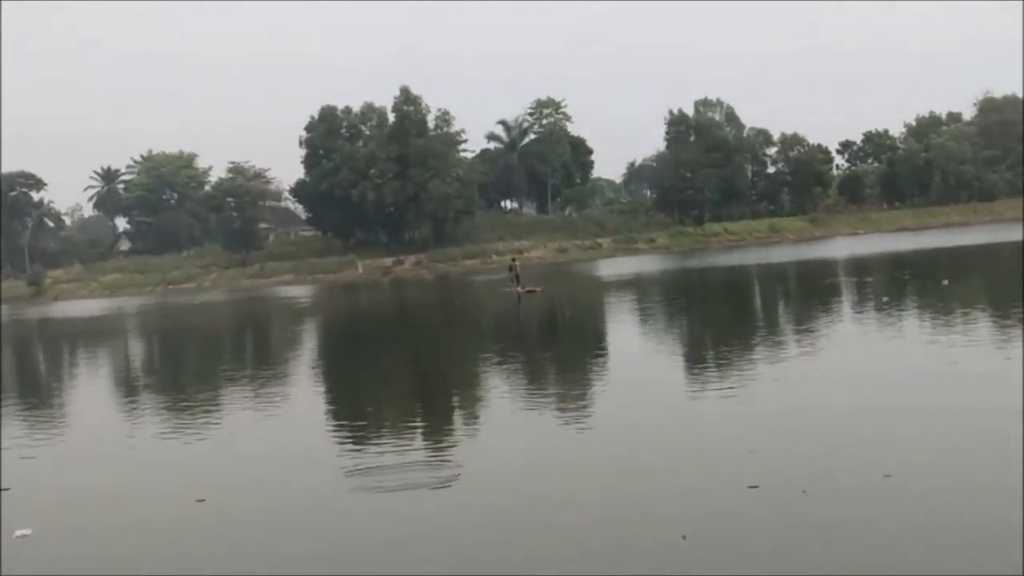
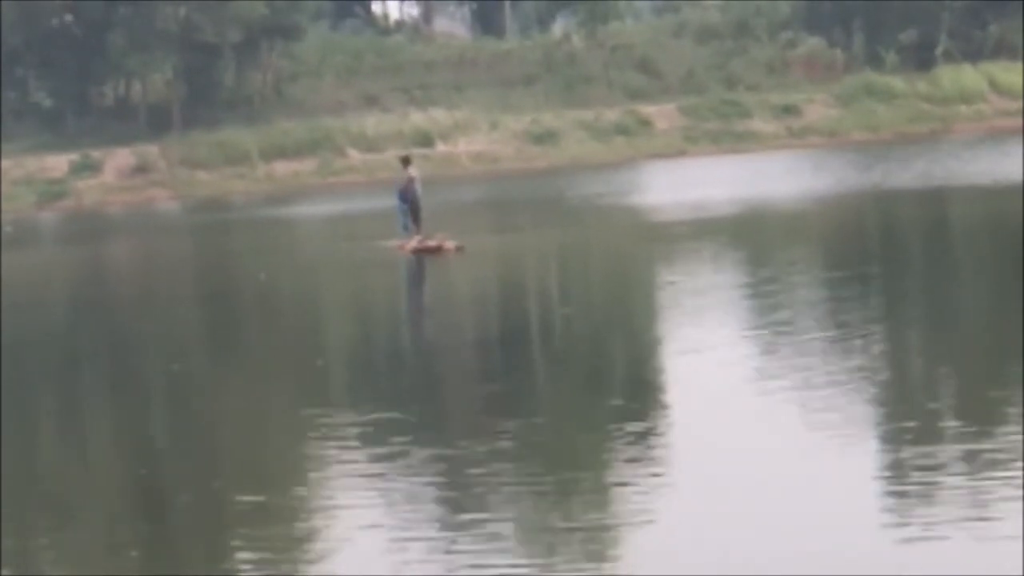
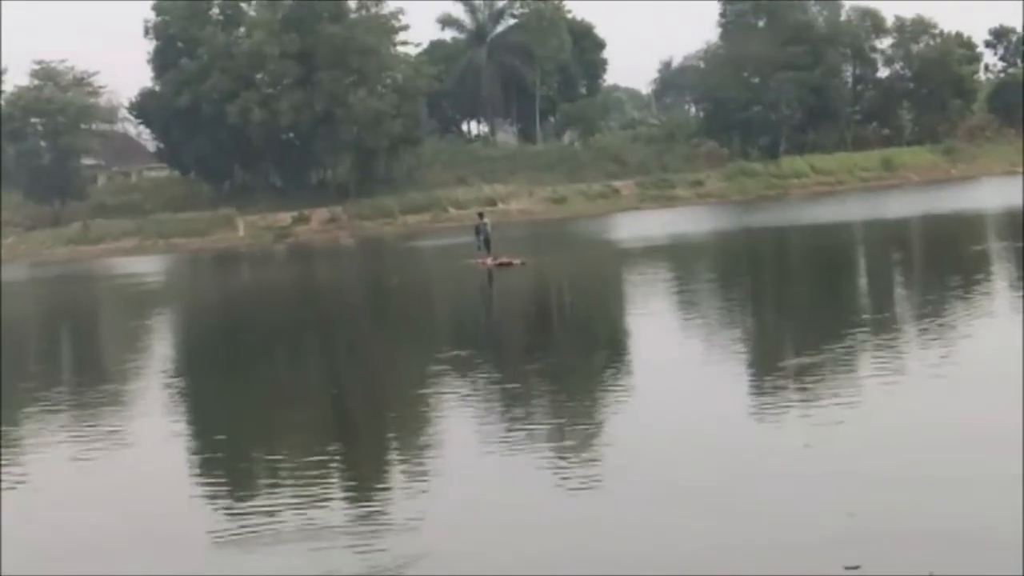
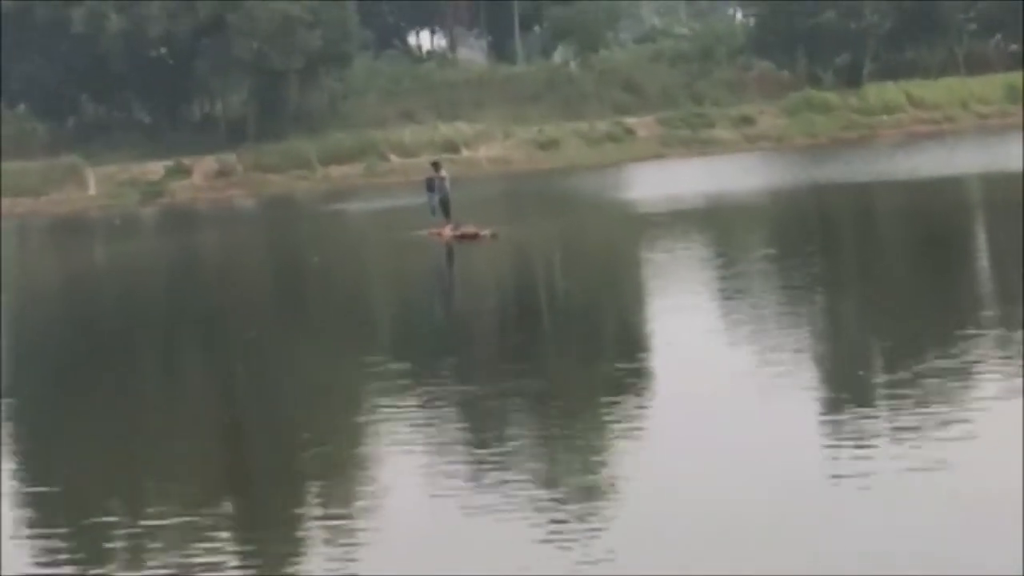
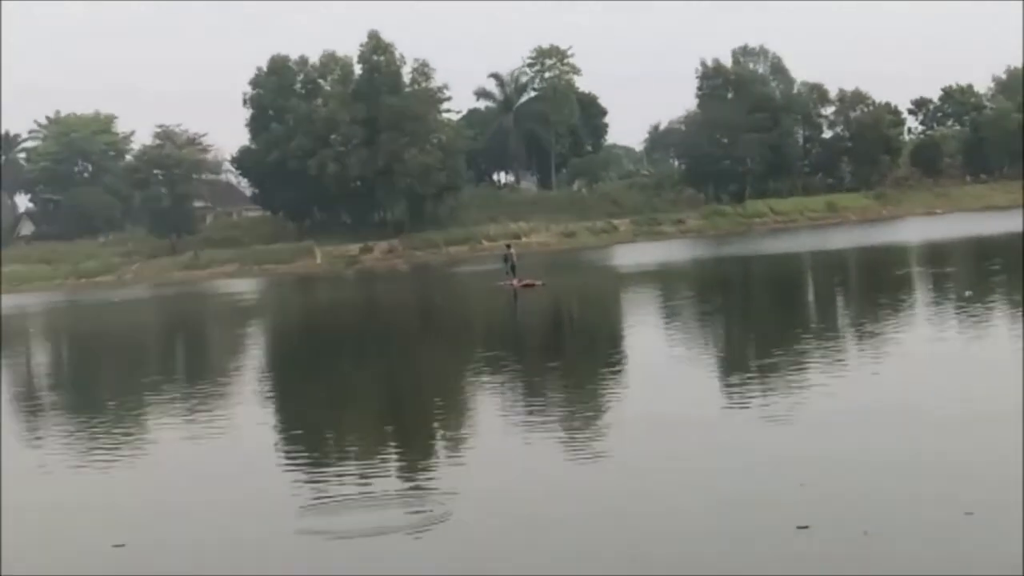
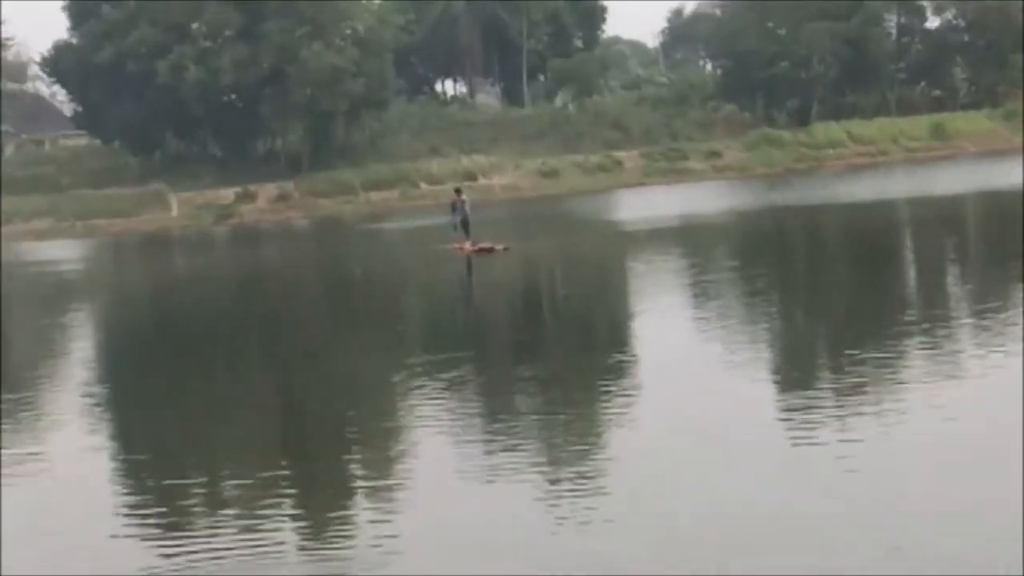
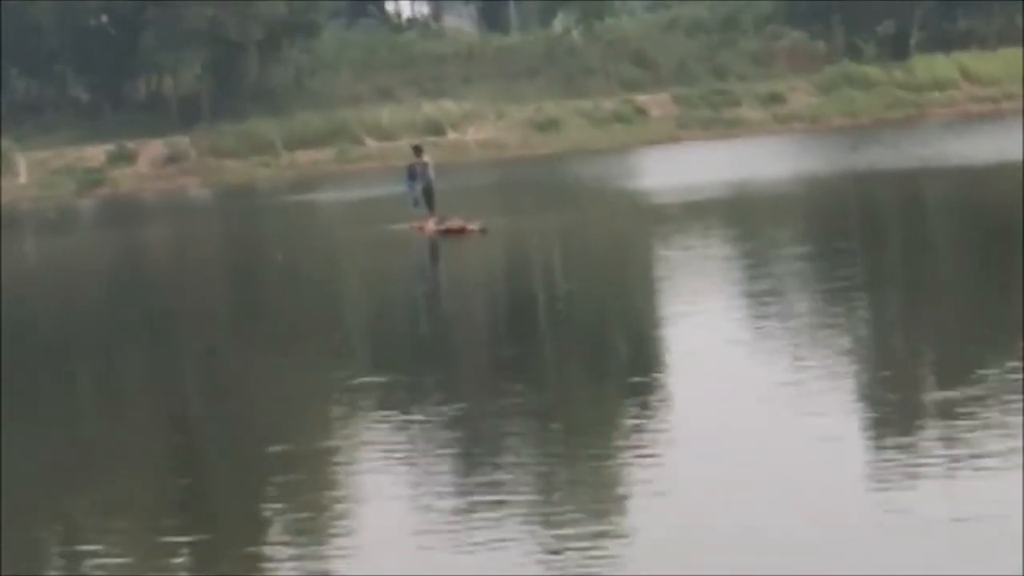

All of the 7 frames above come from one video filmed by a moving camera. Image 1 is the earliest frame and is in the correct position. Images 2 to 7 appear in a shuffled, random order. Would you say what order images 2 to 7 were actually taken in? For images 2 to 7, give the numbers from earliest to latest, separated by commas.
5, 3, 6, 4, 7, 2
